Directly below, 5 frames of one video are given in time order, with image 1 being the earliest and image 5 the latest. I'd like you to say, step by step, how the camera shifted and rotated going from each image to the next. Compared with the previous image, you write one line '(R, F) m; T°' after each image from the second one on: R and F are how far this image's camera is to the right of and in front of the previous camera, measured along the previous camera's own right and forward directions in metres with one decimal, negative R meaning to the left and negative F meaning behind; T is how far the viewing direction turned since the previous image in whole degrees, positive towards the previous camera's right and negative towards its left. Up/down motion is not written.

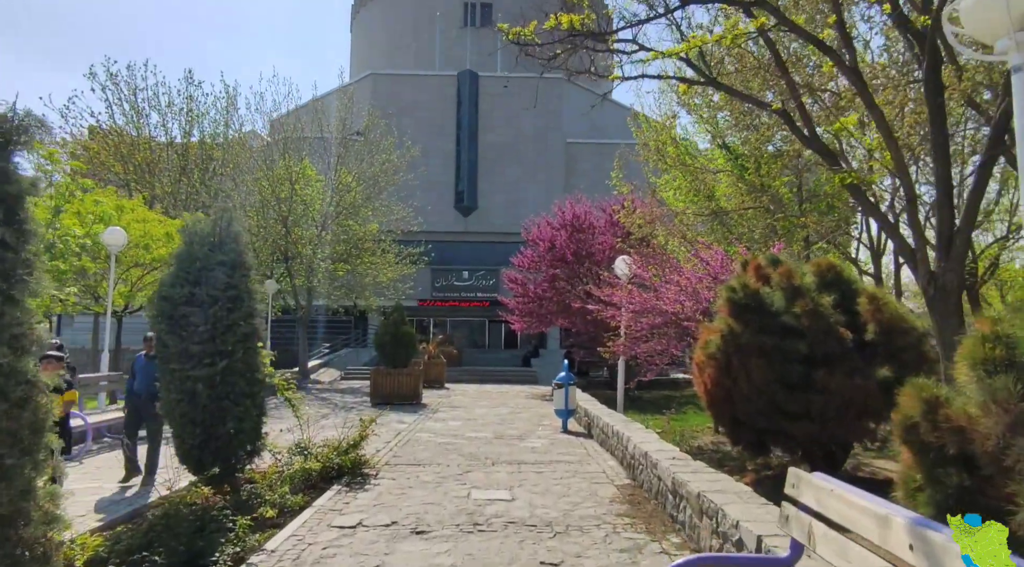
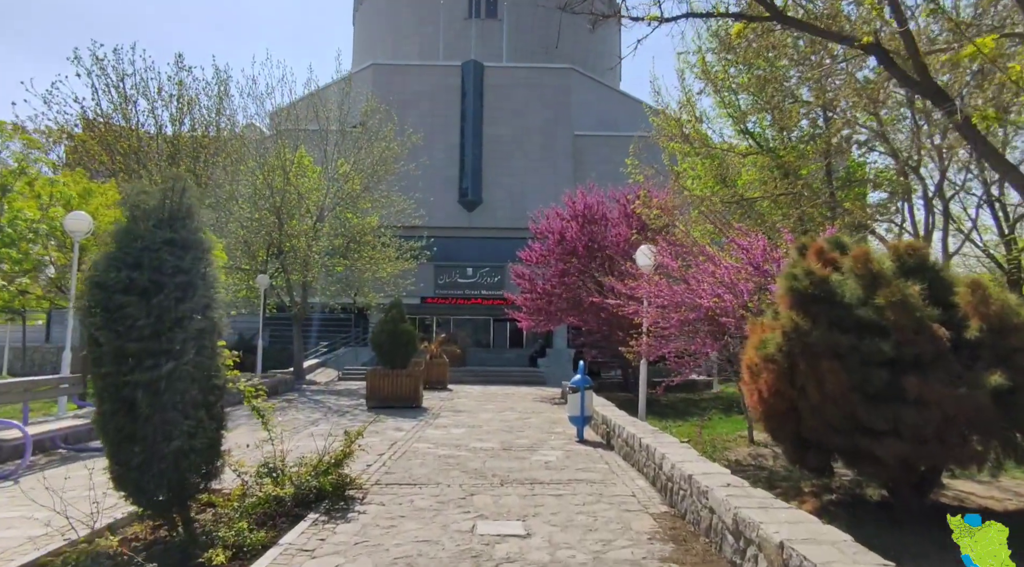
(-0.1, +1.3) m; 0°
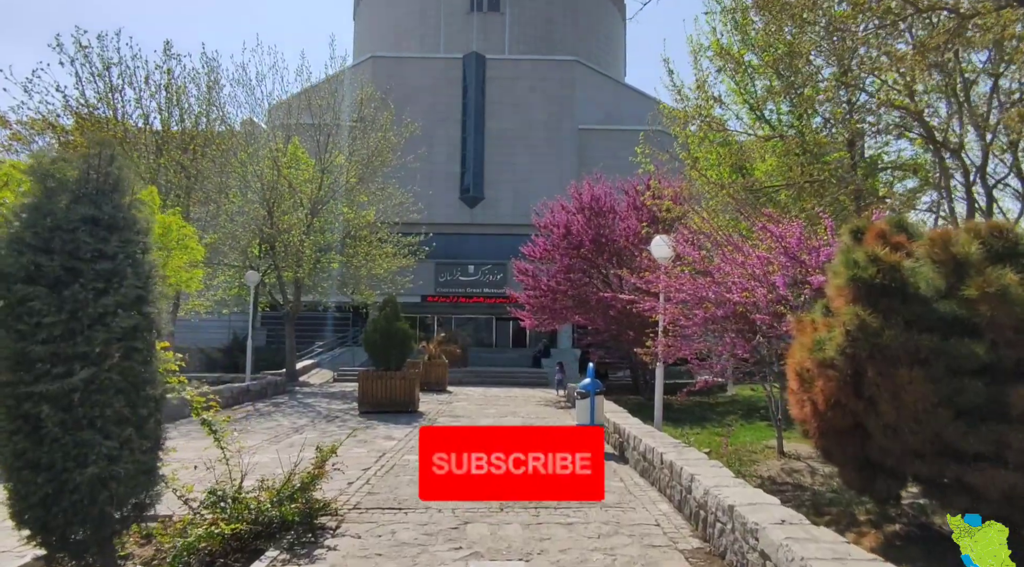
(0.0, +1.0) m; 0°
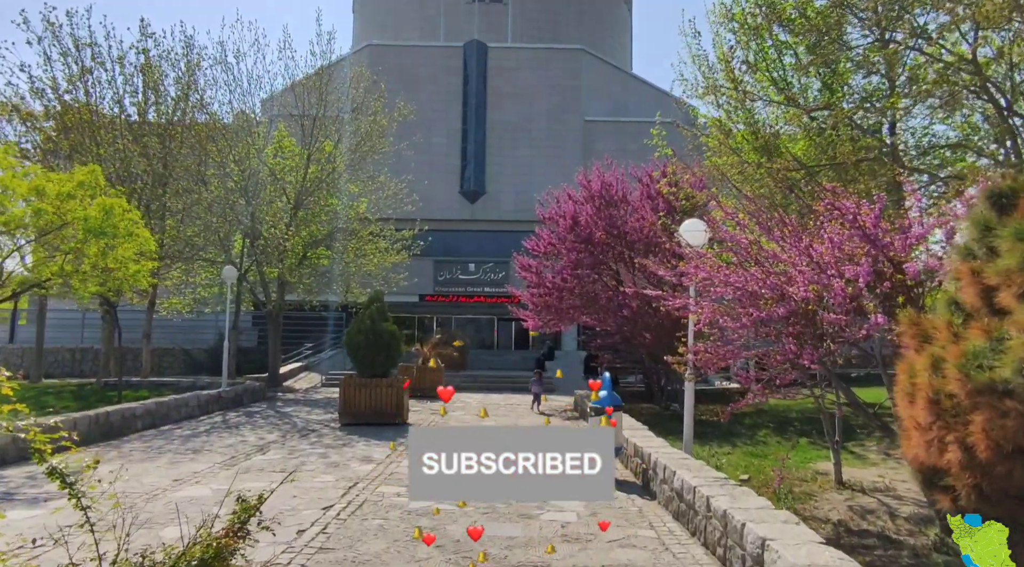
(0.0, +1.7) m; 0°
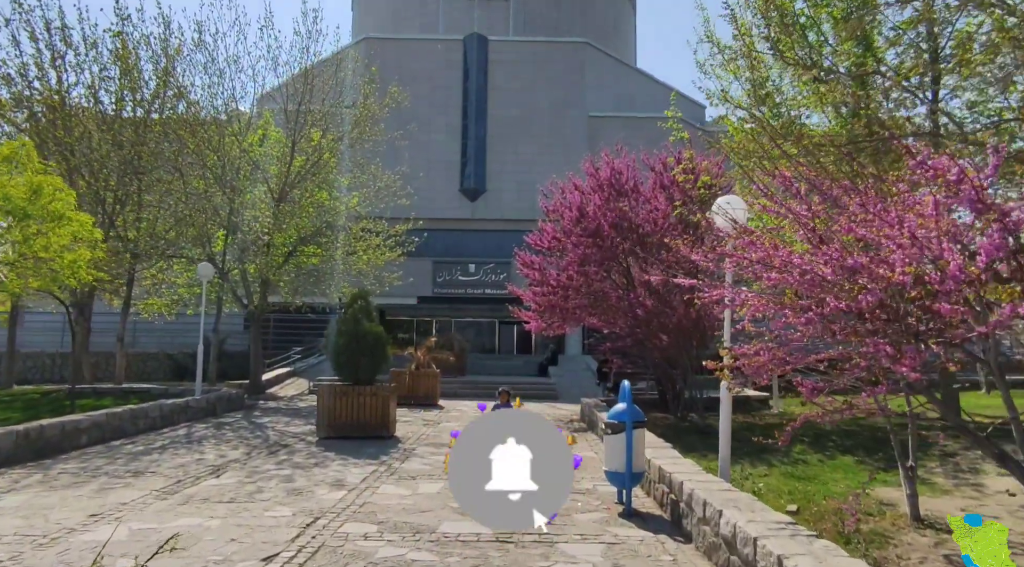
(0.0, +1.5) m; 0°
